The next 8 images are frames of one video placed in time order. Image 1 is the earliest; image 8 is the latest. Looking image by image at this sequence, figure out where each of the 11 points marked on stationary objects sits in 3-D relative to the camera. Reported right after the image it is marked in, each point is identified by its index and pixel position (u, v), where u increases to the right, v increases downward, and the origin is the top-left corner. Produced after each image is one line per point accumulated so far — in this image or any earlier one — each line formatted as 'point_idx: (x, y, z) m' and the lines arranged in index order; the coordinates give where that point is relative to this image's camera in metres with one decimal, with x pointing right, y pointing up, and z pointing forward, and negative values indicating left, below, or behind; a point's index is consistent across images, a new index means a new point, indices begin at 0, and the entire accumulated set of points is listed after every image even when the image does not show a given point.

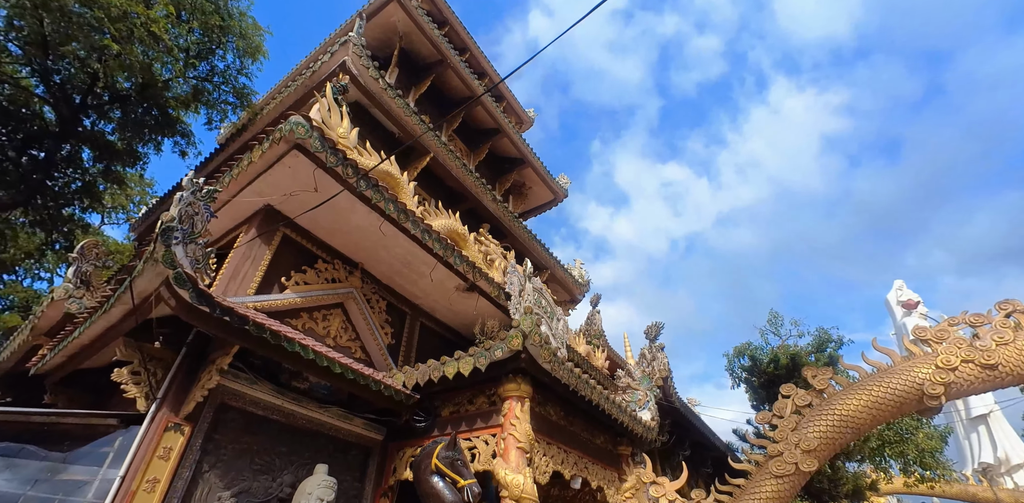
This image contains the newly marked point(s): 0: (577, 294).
0: (+1.6, -1.0, +12.3) m
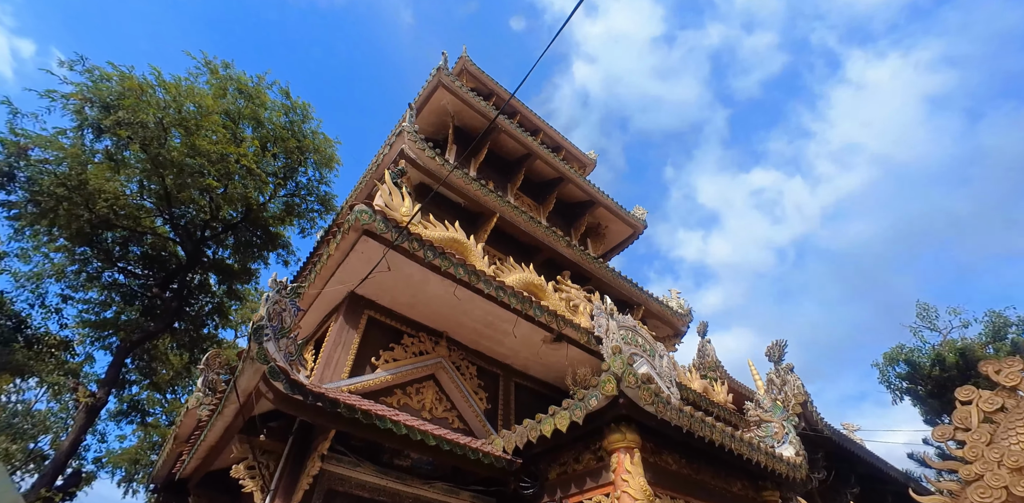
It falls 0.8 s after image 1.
0: (+3.7, -1.7, +11.5) m
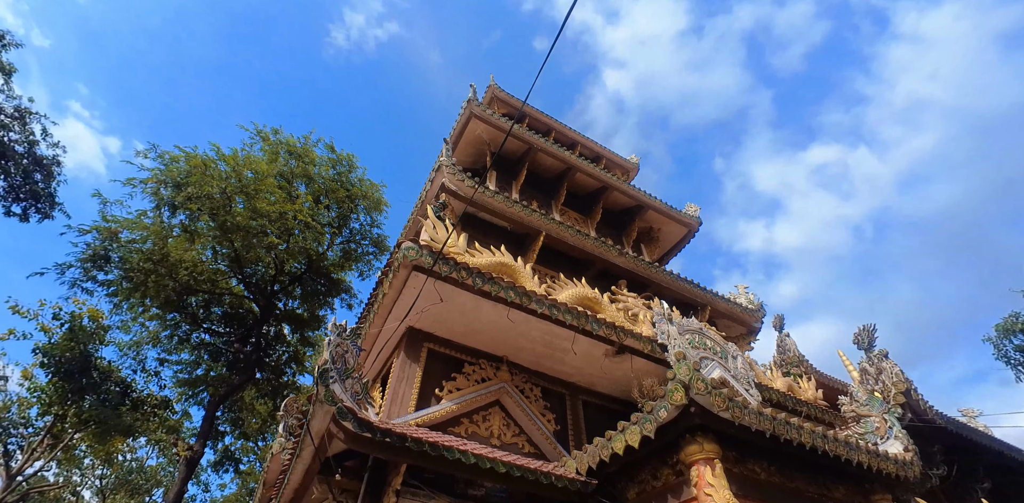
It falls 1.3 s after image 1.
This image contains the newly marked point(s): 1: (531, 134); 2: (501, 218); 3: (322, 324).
0: (+5.1, -1.5, +10.9) m
1: (+0.4, +2.8, +12.5) m
2: (-0.2, +0.6, +9.5) m
3: (-4.5, -1.7, +12.3) m
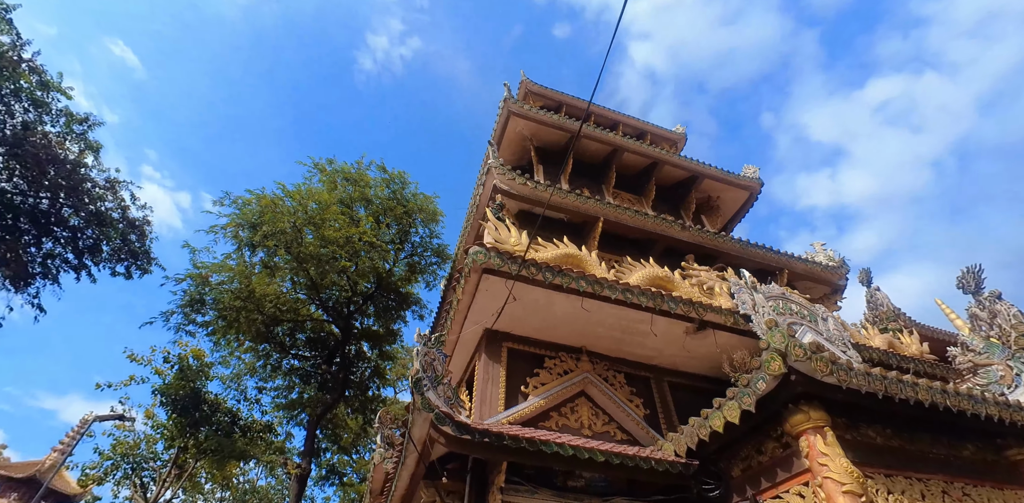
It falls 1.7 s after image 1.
0: (+6.5, -0.6, +10.3) m
1: (+1.4, +3.1, +12.4) m
2: (+0.8, +0.8, +9.5) m
3: (-2.8, -2.1, +12.7) m
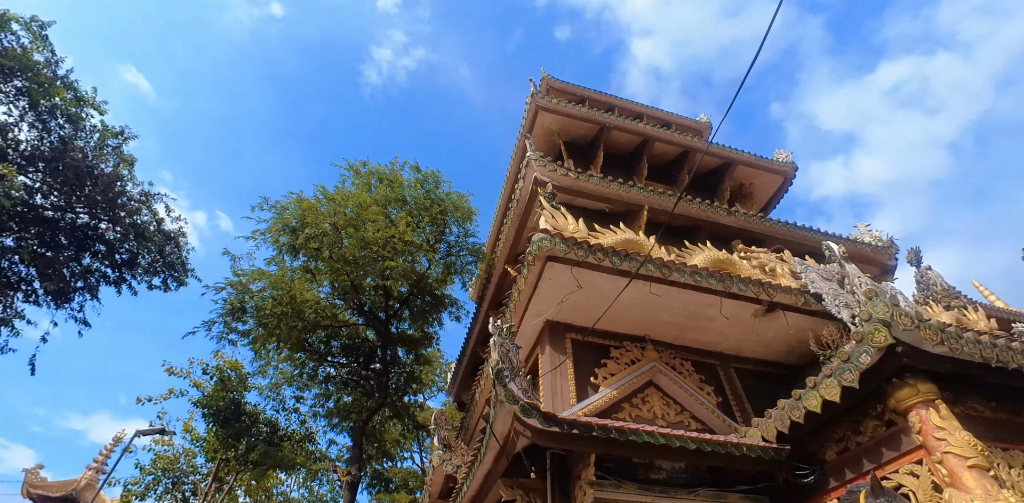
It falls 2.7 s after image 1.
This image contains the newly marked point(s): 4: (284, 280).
0: (+7.3, -0.2, +10.0) m
1: (+2.1, +3.2, +12.2) m
2: (+1.6, +0.9, +9.3) m
3: (-1.9, -2.2, +12.5) m
4: (-4.4, -0.6, +9.9) m
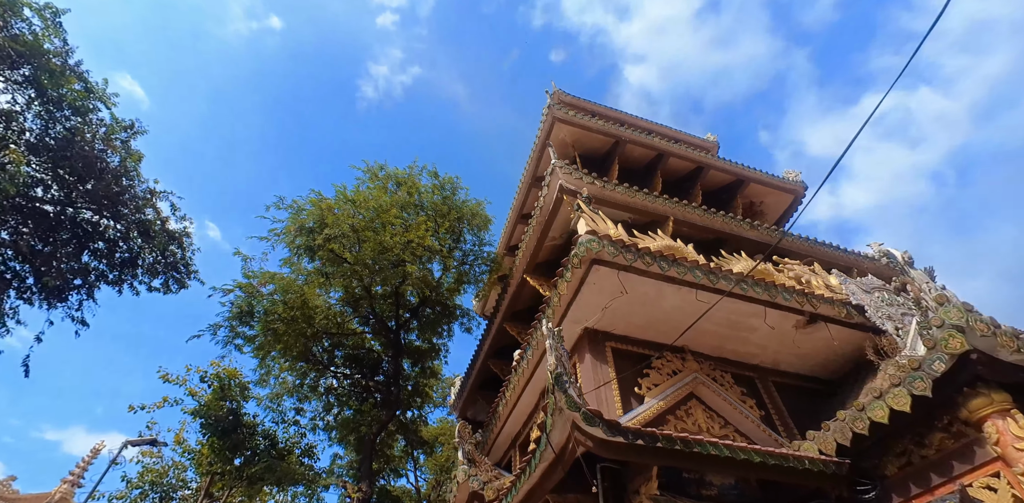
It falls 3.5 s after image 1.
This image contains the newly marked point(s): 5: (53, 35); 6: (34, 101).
0: (+7.7, -0.5, +10.1) m
1: (+2.5, +2.9, +12.2) m
2: (+2.0, +0.7, +9.2) m
3: (-1.7, -2.4, +12.1) m
4: (-4.0, -0.6, +9.5) m
5: (-7.4, +3.5, +8.4) m
6: (-7.8, +2.5, +8.4) m
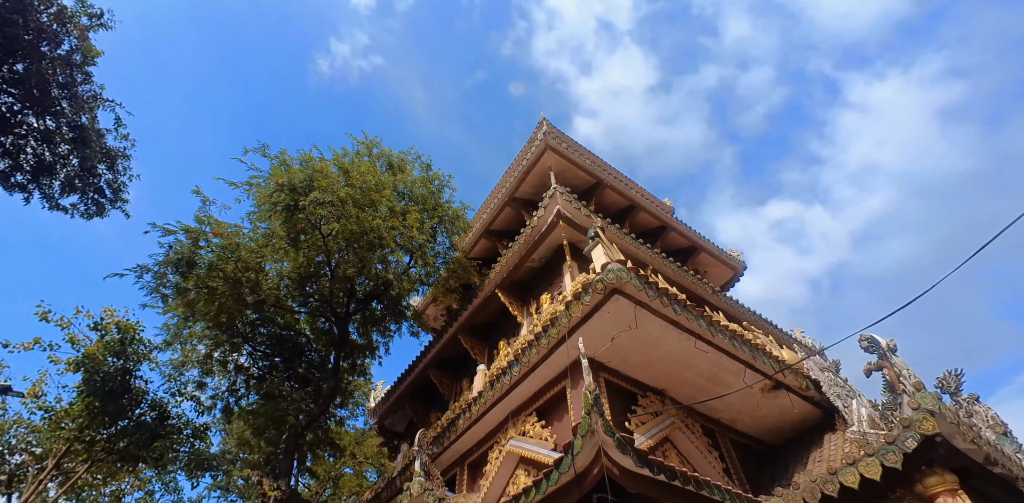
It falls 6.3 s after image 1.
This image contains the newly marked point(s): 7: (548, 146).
0: (+6.7, -2.5, +11.3) m
1: (+2.1, +2.0, +12.6) m
2: (+1.8, +0.1, +9.4) m
3: (-3.0, -2.2, +11.3) m
4: (-4.3, +0.1, +8.4) m
5: (-6.4, +5.0, +7.0) m
6: (-7.1, +4.0, +6.9) m
7: (+0.8, +2.5, +12.0) m
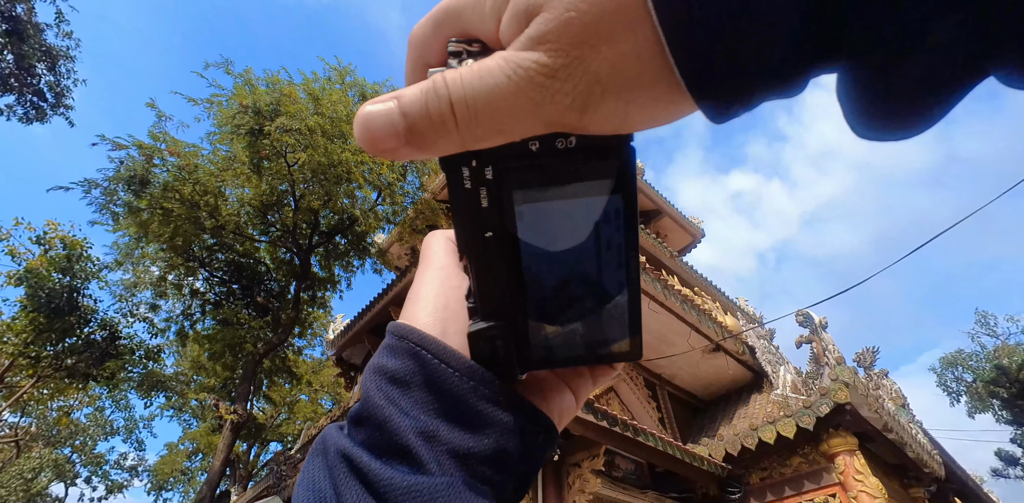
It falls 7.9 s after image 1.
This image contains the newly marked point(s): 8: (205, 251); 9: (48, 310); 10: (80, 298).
0: (+5.8, -1.8, +12.1) m
1: (+1.5, +3.2, +12.5) m
2: (+1.3, +0.9, +9.5) m
3: (-3.8, -0.7, +11.3) m
4: (-4.7, +1.3, +8.1) m
5: (-6.3, +6.1, +5.9) m
6: (-7.0, +5.2, +5.9) m
7: (+0.3, +3.7, +11.7) m
8: (-5.7, 0.0, +9.7) m
9: (-7.6, -1.0, +8.4) m
10: (-7.4, -0.8, +8.8) m
